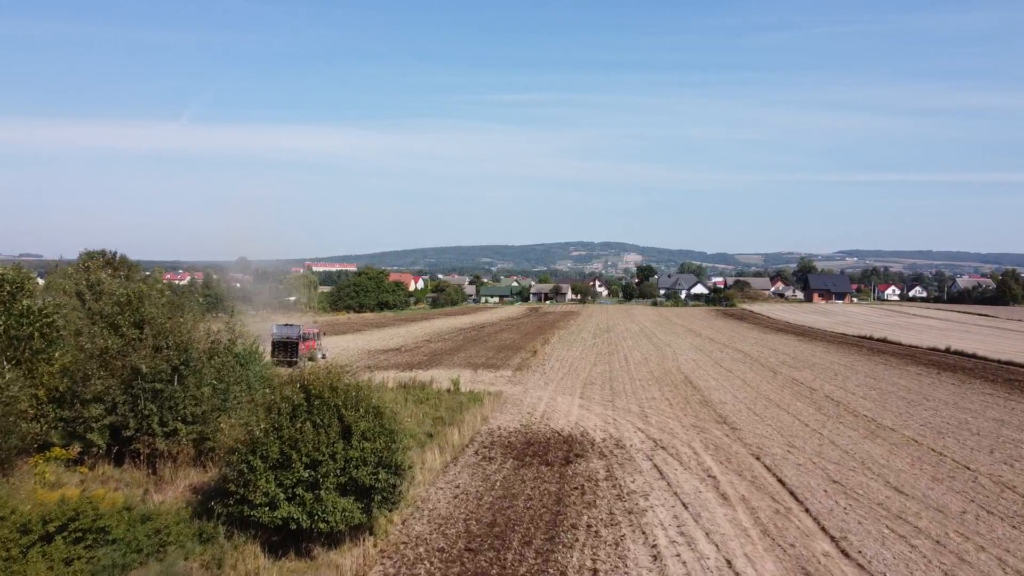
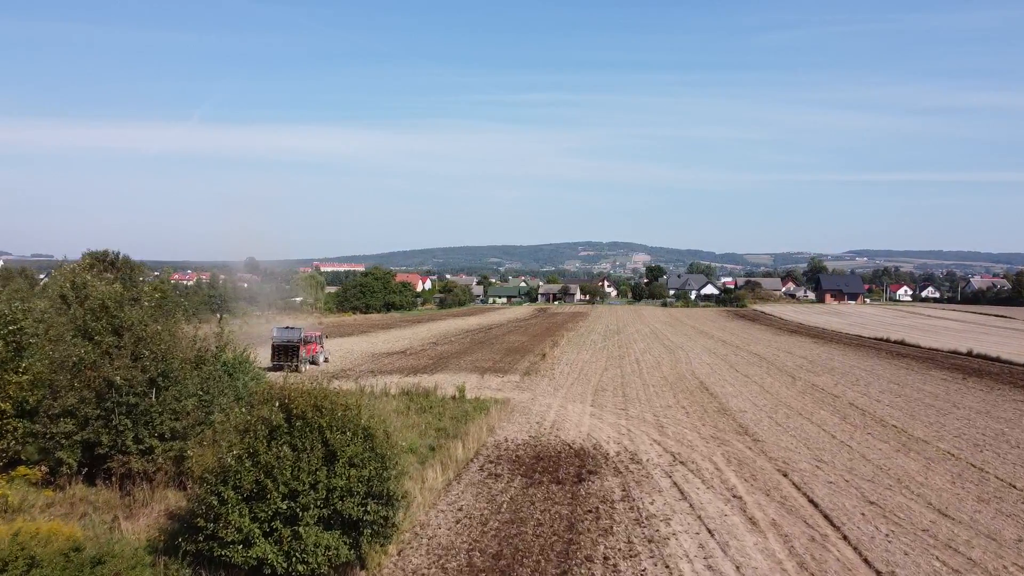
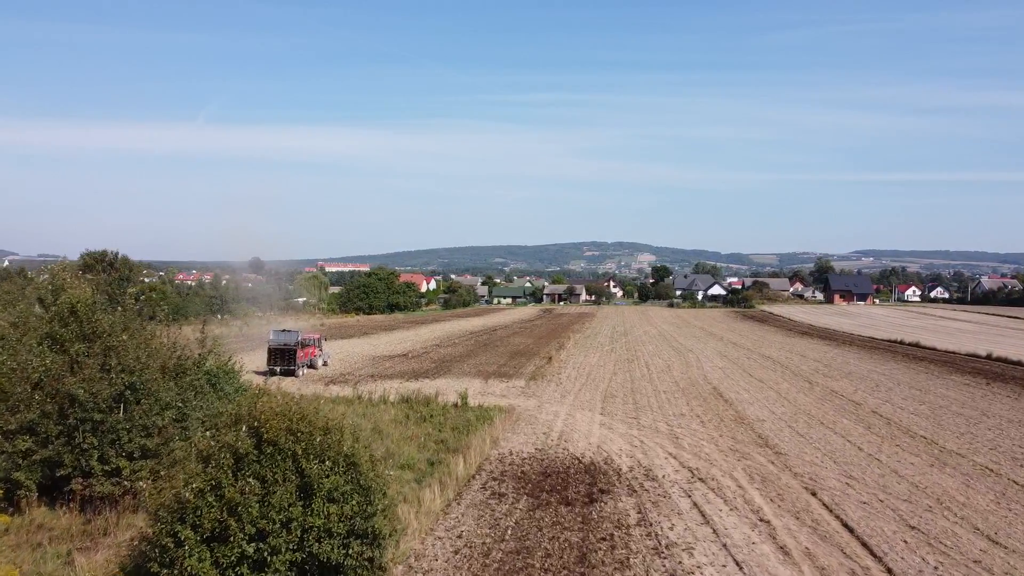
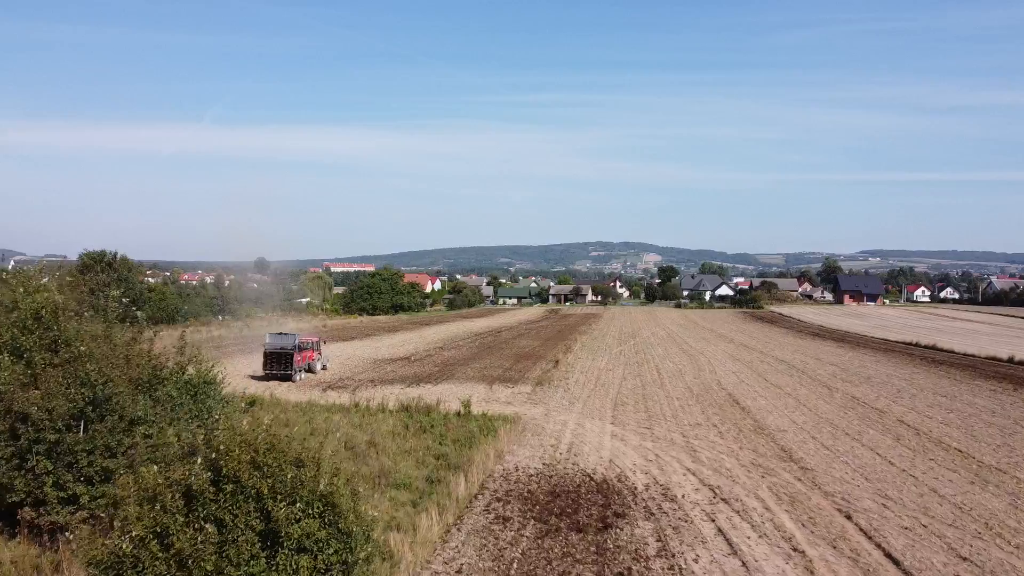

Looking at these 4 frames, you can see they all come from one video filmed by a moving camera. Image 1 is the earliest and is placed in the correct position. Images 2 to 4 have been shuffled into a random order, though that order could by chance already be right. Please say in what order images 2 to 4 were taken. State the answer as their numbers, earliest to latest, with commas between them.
2, 3, 4
